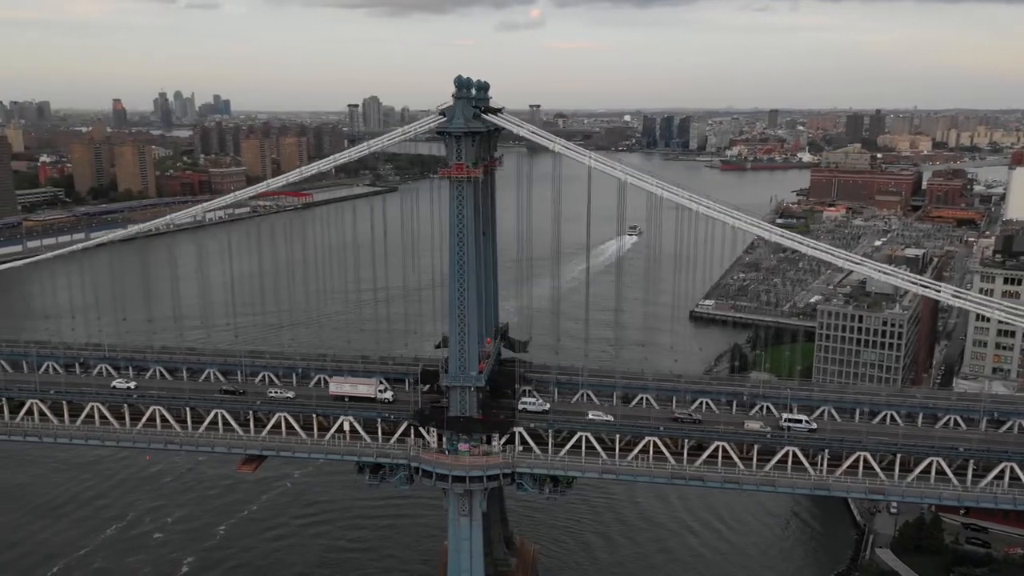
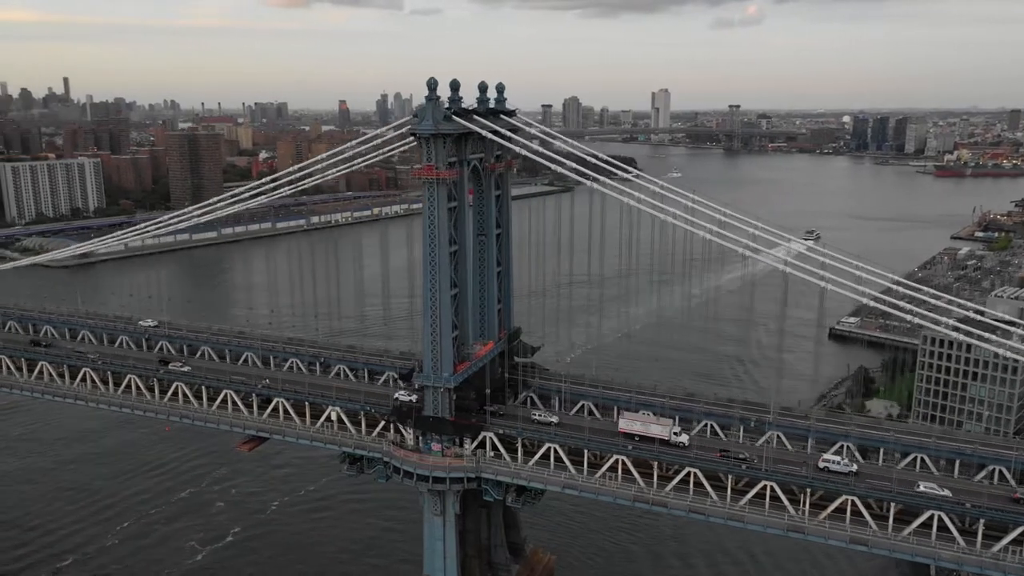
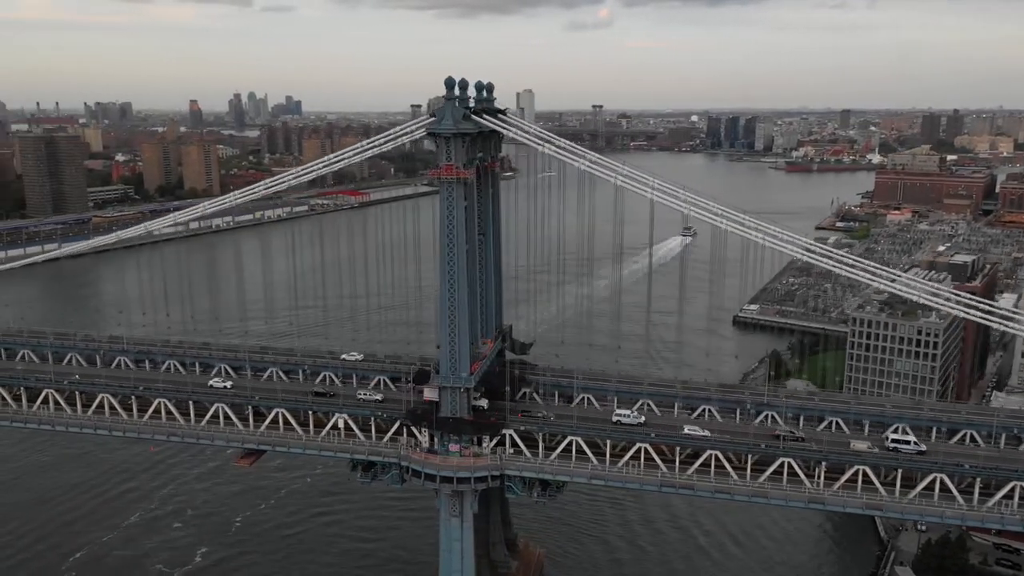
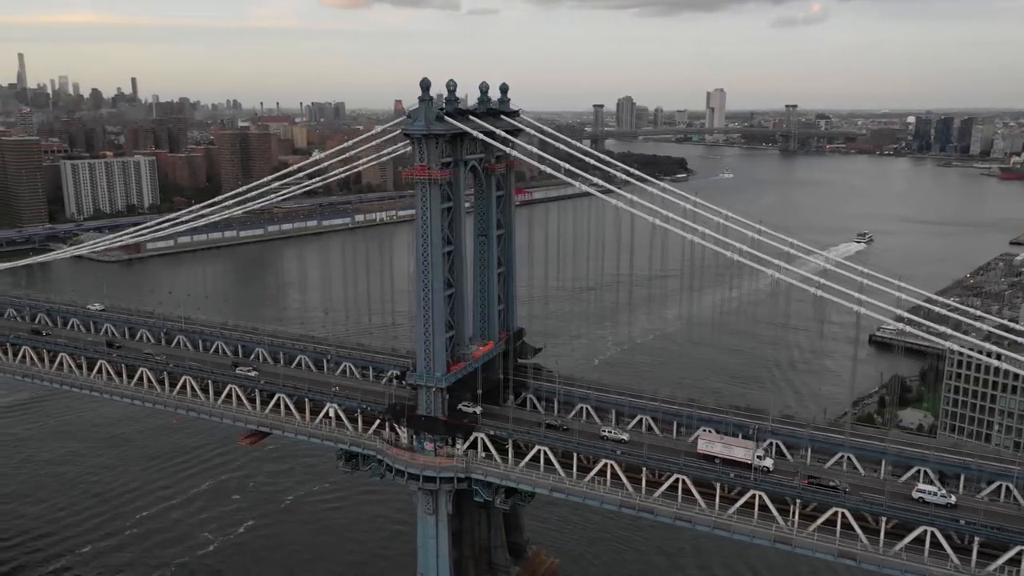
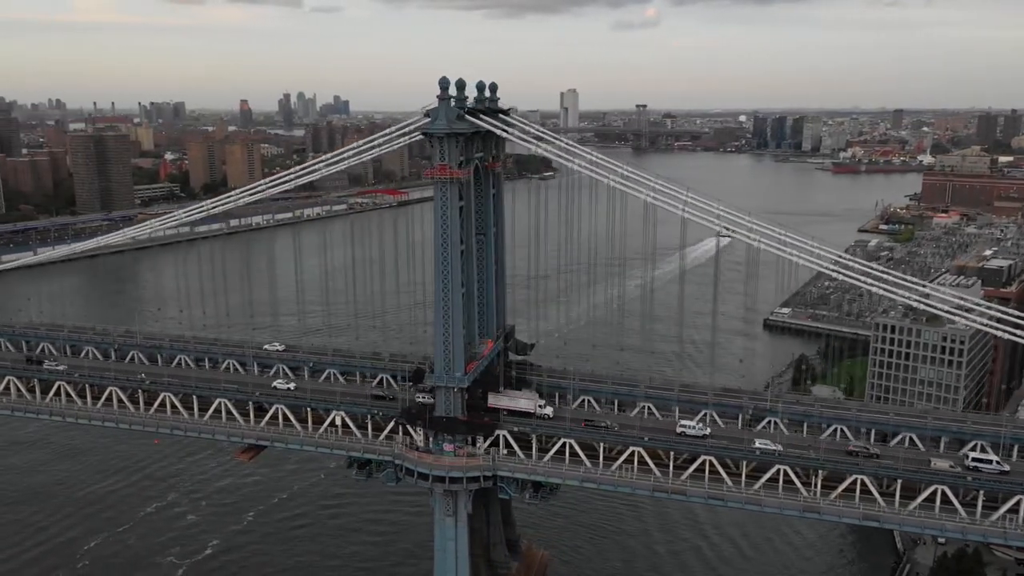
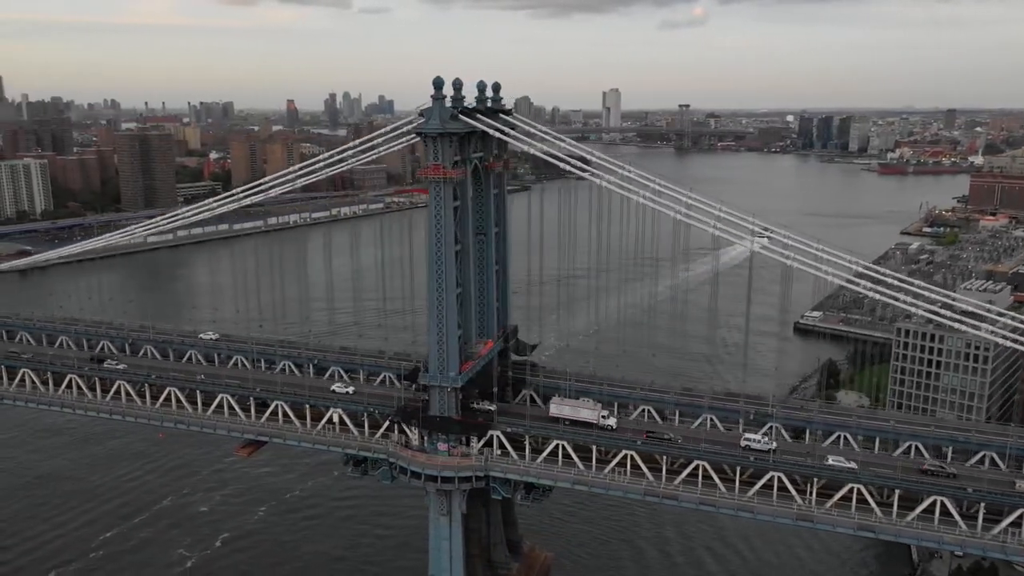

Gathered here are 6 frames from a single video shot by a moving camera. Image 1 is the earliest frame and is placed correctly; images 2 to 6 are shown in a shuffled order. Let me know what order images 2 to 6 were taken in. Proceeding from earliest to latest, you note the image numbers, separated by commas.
3, 5, 6, 2, 4
